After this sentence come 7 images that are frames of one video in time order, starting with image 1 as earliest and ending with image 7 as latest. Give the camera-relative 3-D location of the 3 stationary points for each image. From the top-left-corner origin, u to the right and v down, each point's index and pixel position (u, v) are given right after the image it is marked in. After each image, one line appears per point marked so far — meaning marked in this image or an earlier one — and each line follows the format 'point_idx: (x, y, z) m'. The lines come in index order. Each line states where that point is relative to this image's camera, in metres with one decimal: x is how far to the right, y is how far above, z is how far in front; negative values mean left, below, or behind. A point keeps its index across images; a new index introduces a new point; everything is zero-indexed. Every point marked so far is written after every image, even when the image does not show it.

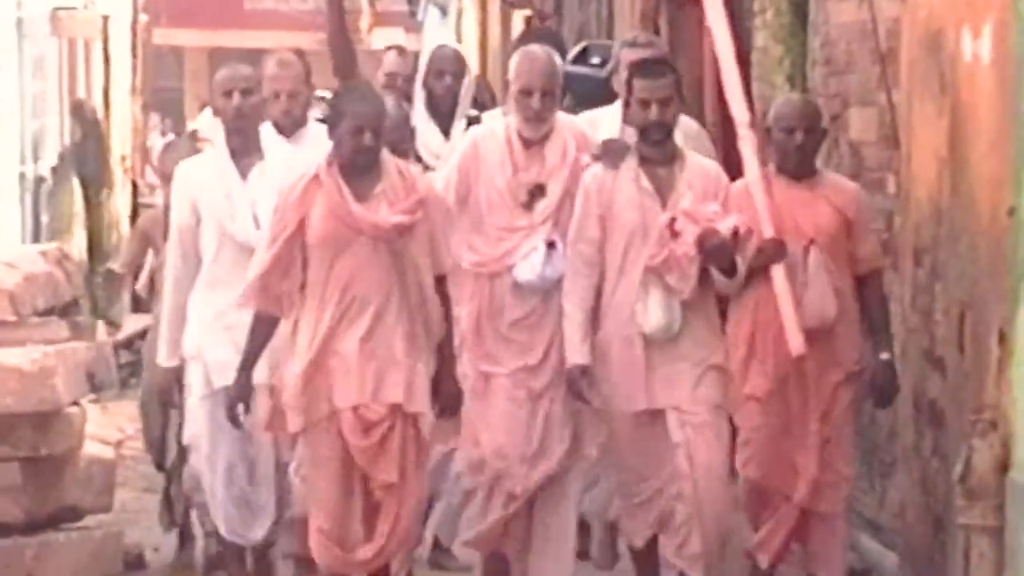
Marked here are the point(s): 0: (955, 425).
0: (+0.6, -0.2, +4.5) m
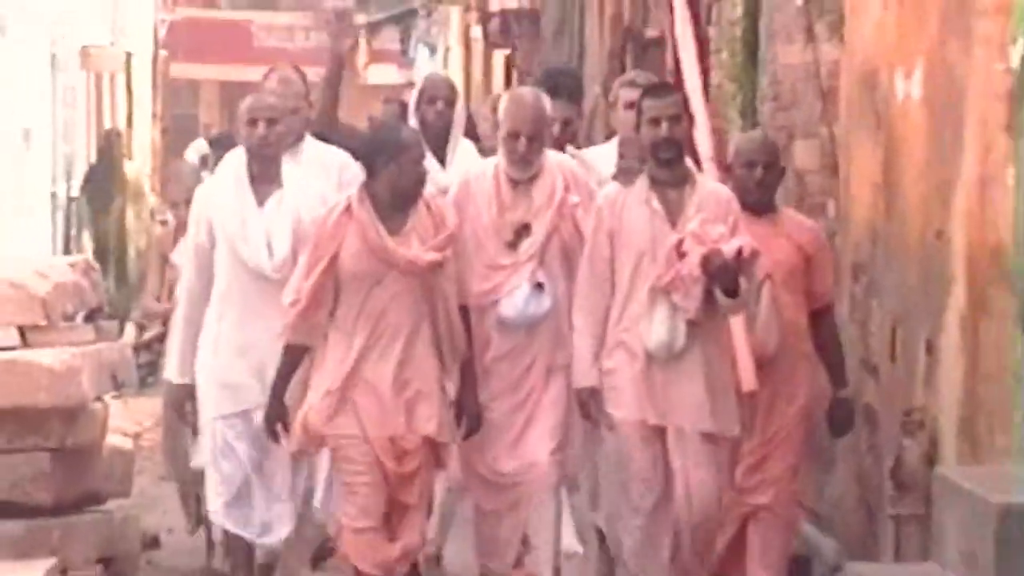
0: (+0.6, -0.2, +5.0) m
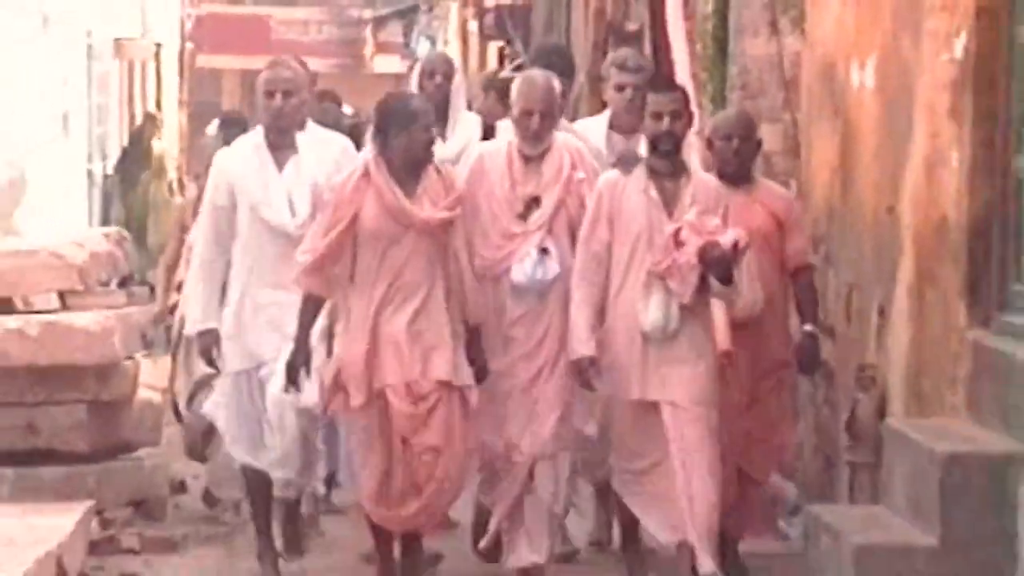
0: (+0.6, -0.2, +5.5) m
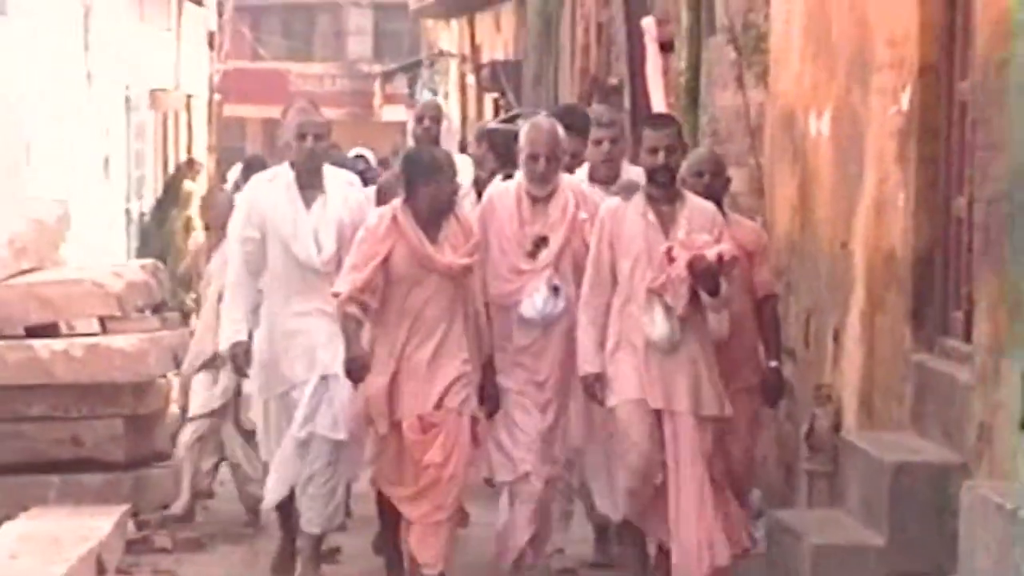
0: (+0.5, -0.2, +6.1) m
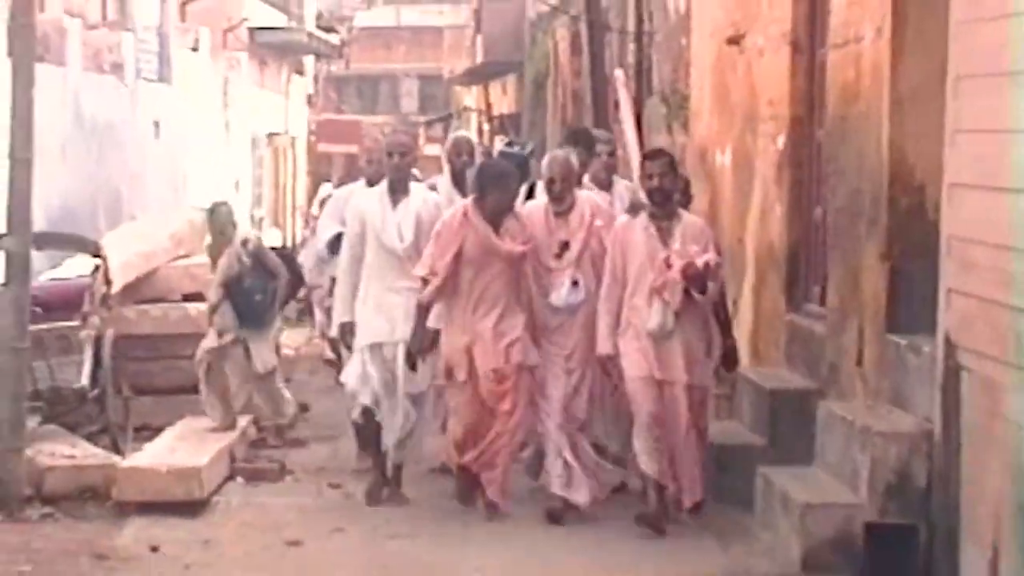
0: (+0.6, -0.2, +8.8) m
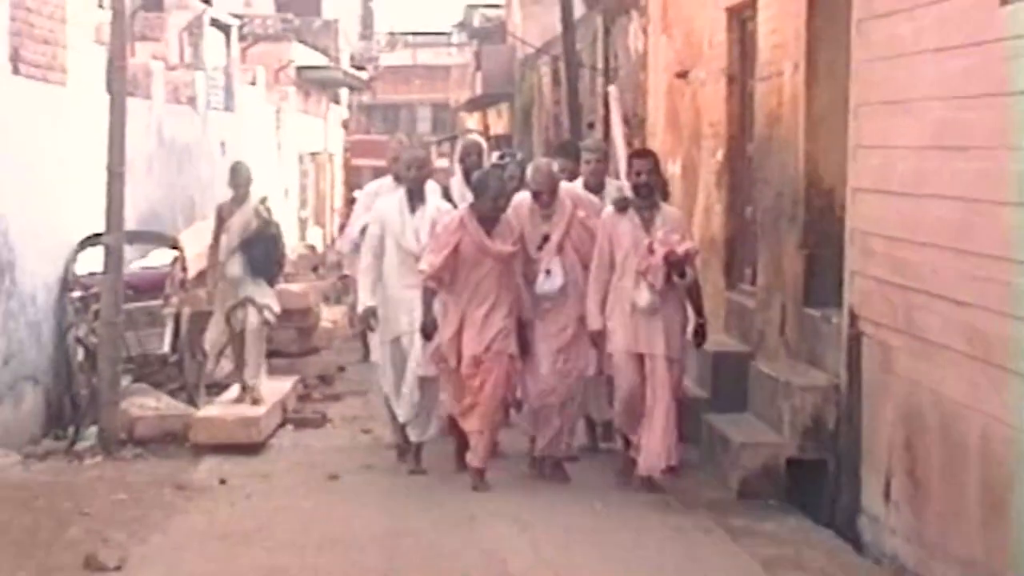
0: (+0.5, -0.1, +11.0) m
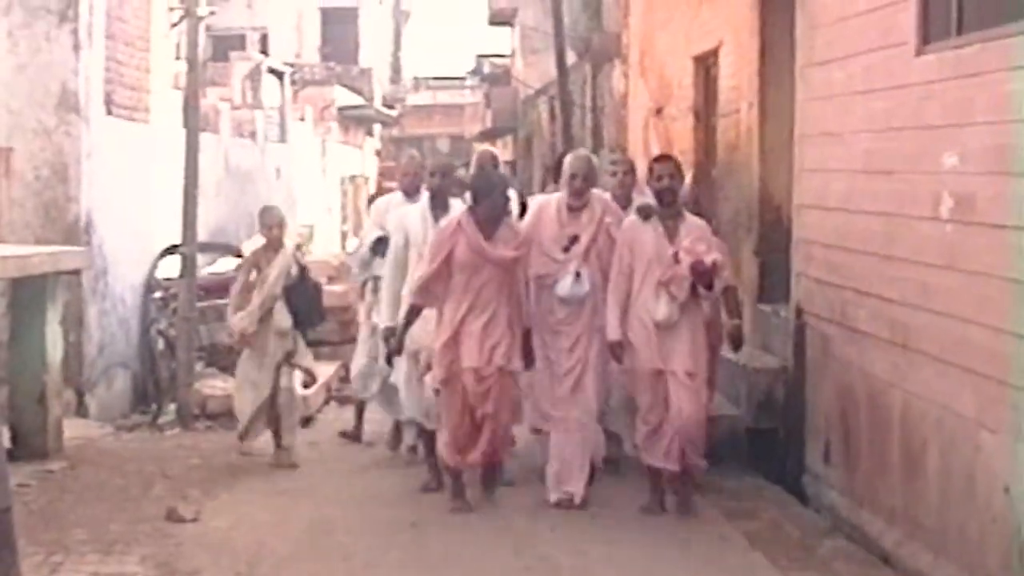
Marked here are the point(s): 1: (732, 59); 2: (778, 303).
0: (+0.6, -0.1, +13.2) m
1: (+0.9, +0.9, +13.0) m
2: (+1.0, -0.1, +12.6) m
